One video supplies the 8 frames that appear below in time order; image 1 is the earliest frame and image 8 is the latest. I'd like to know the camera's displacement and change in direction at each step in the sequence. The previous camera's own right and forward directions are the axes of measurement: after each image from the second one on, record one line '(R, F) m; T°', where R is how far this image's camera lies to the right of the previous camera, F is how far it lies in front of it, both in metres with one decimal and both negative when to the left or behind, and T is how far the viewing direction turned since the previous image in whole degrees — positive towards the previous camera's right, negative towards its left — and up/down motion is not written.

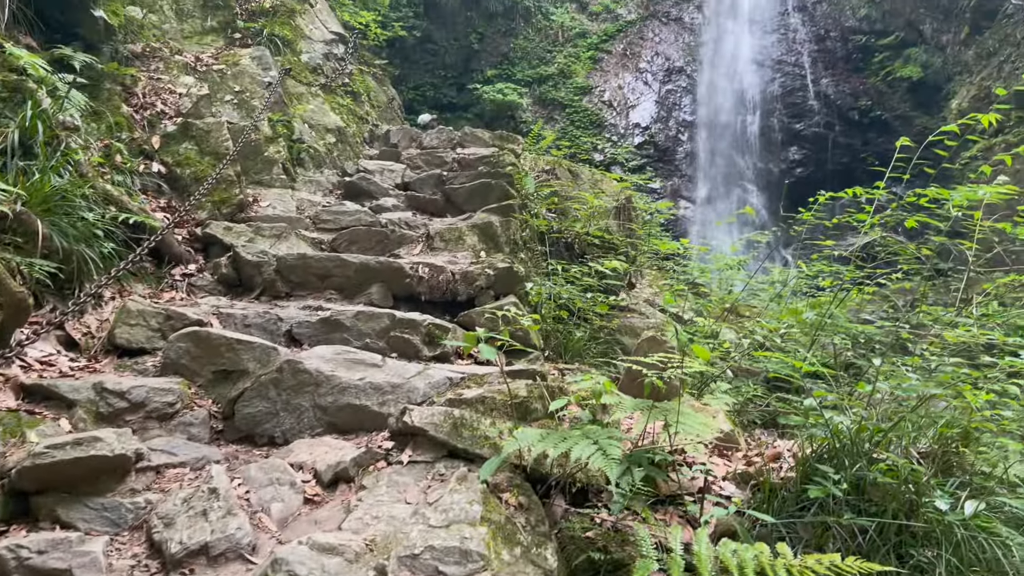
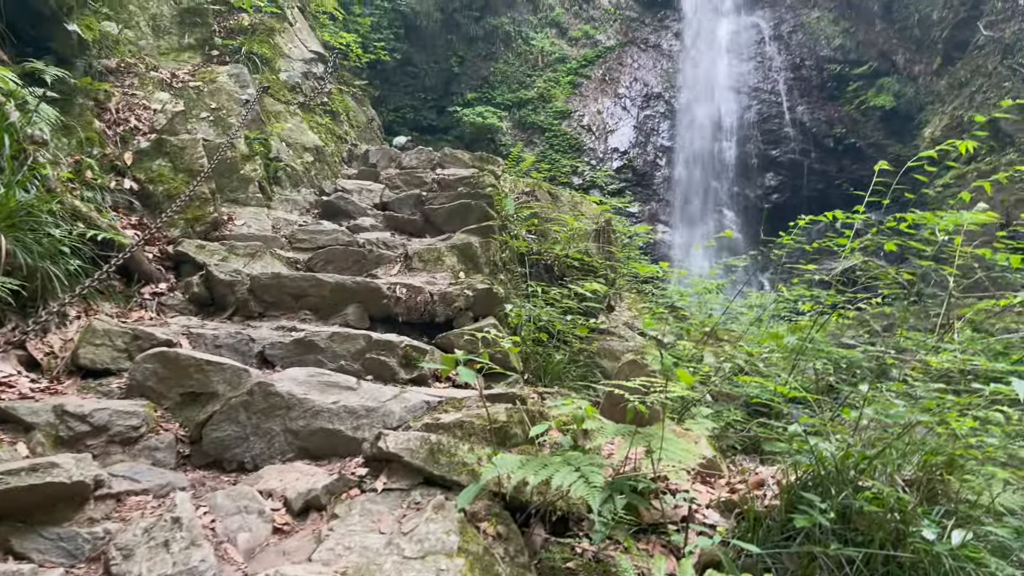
(0.0, +0.1) m; +1°
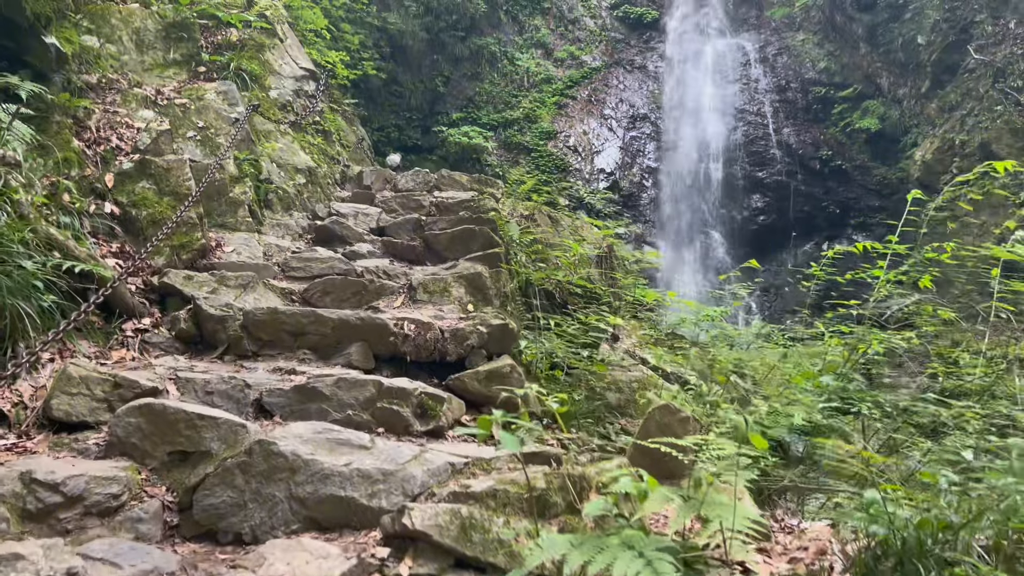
(-0.2, +0.3) m; +1°
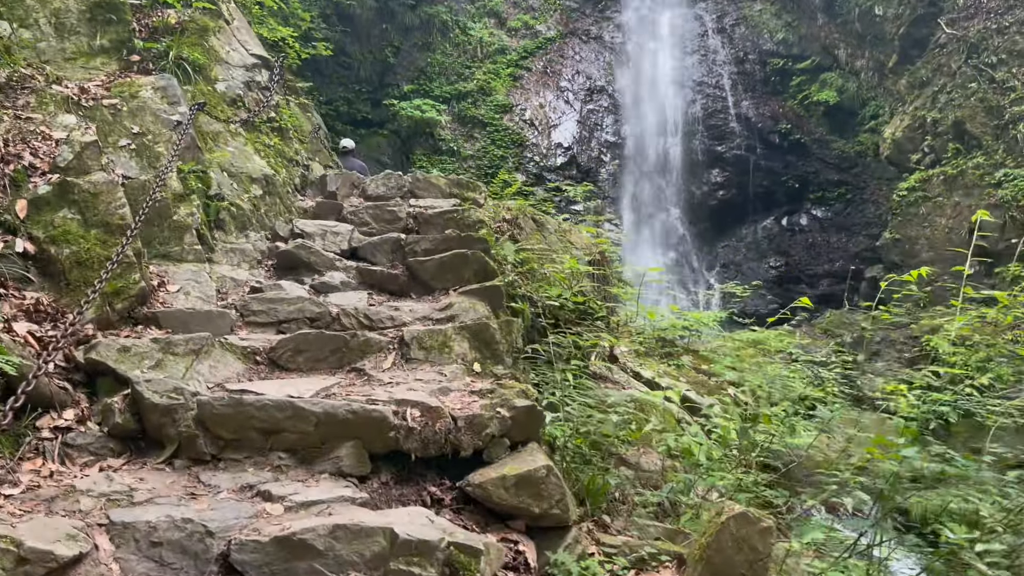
(-0.3, +0.8) m; +3°
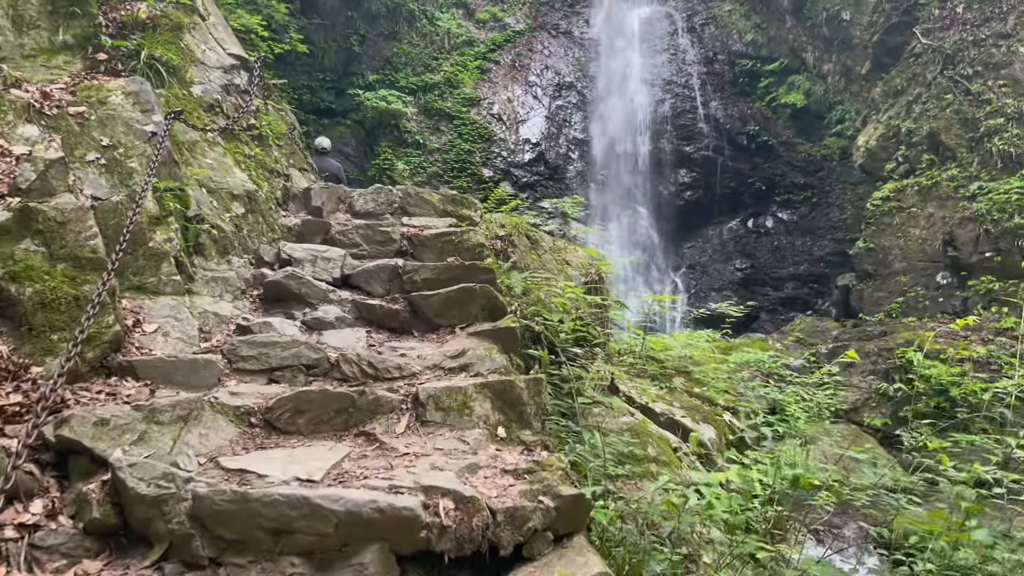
(-0.3, +0.4) m; +3°
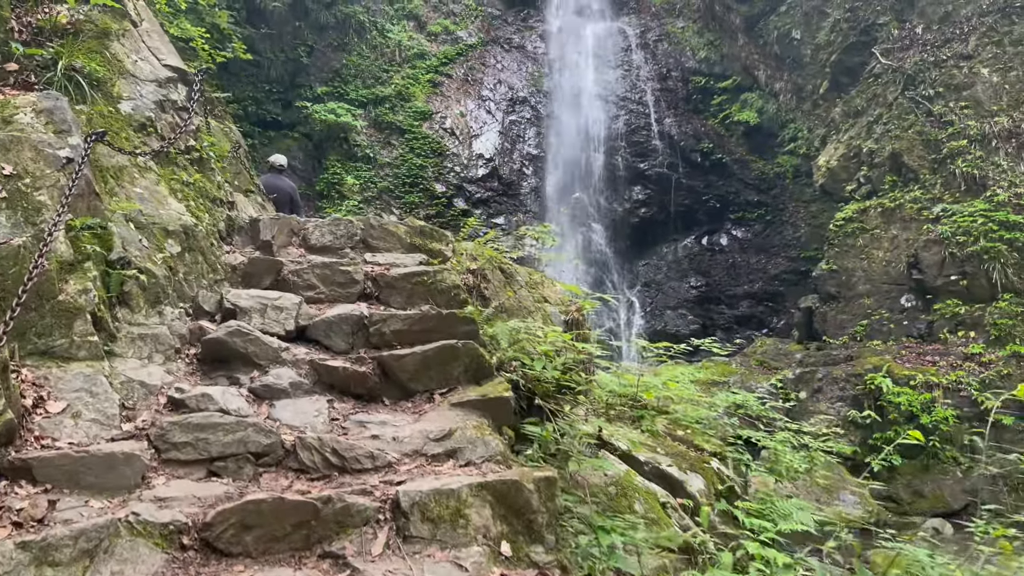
(-0.2, +0.6) m; +3°
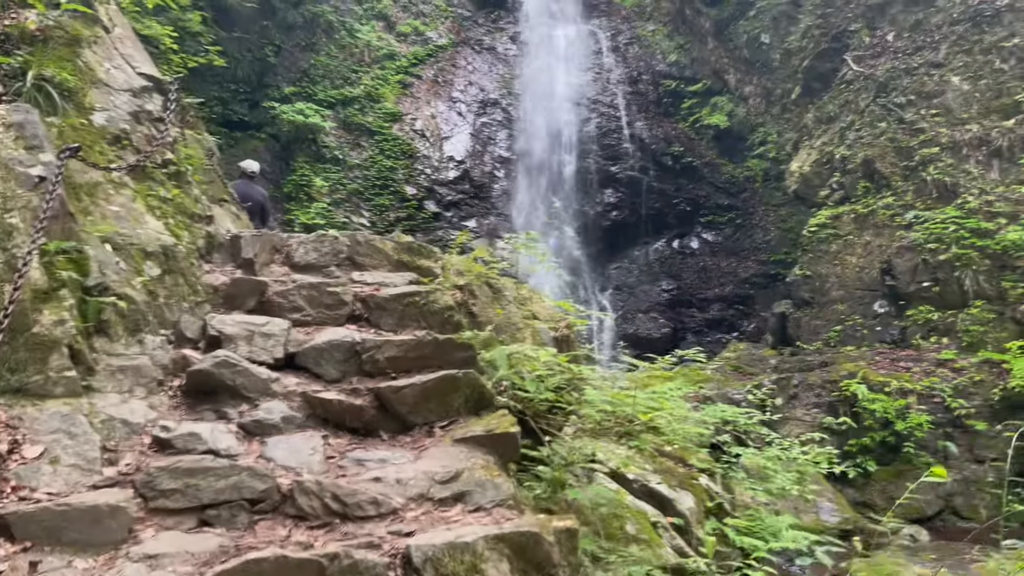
(-0.1, +0.2) m; +2°
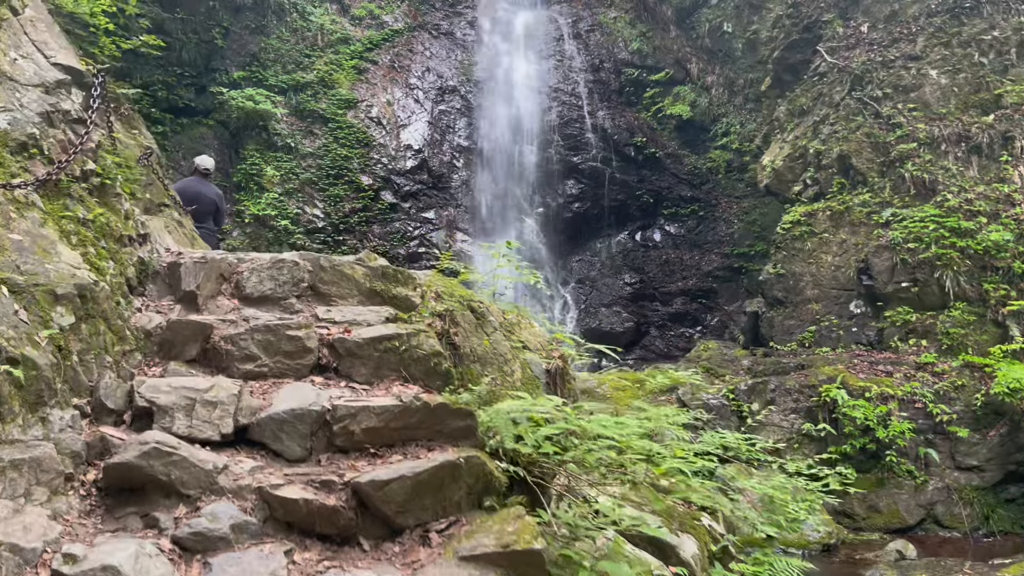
(-0.2, +0.7) m; +3°
